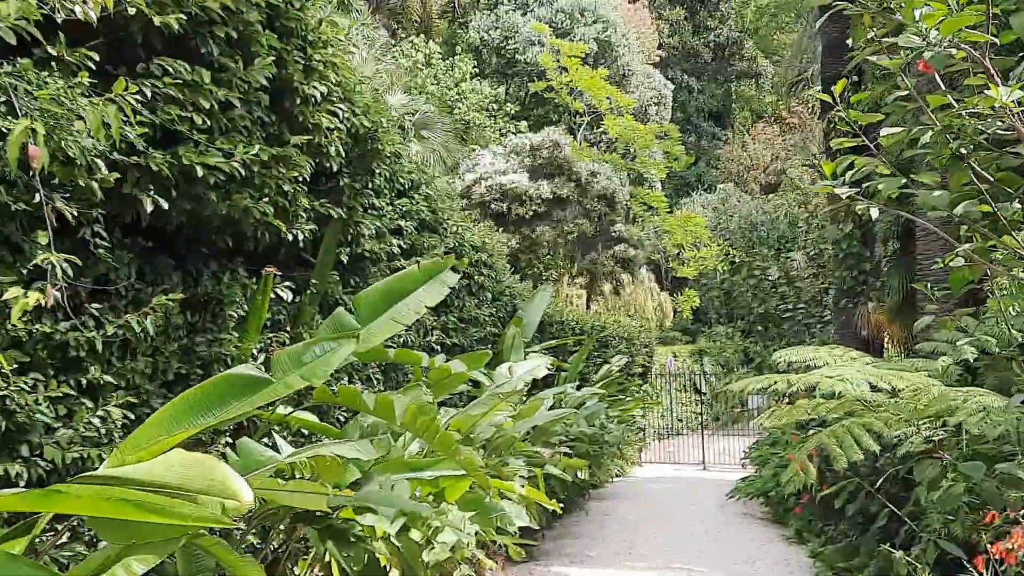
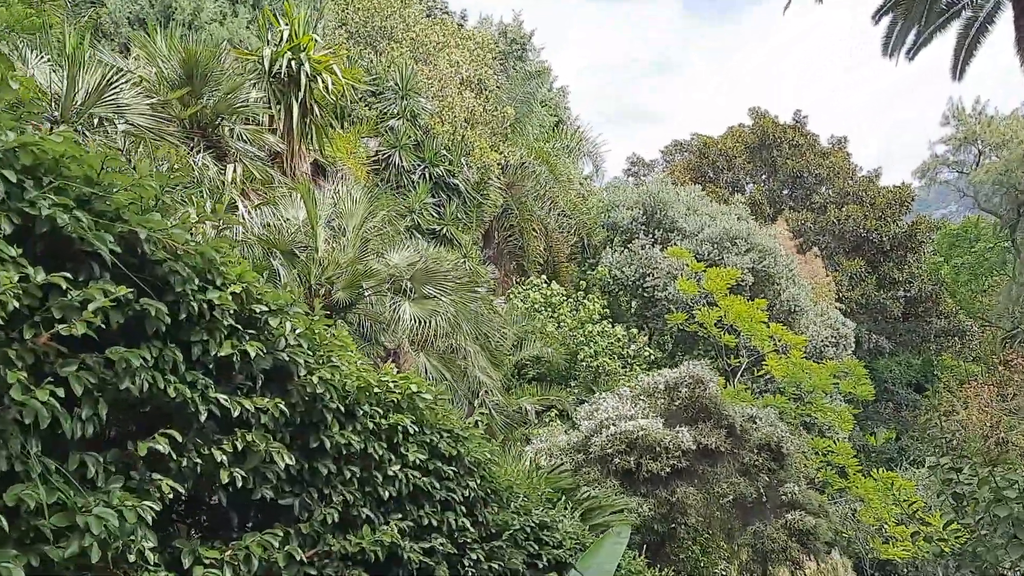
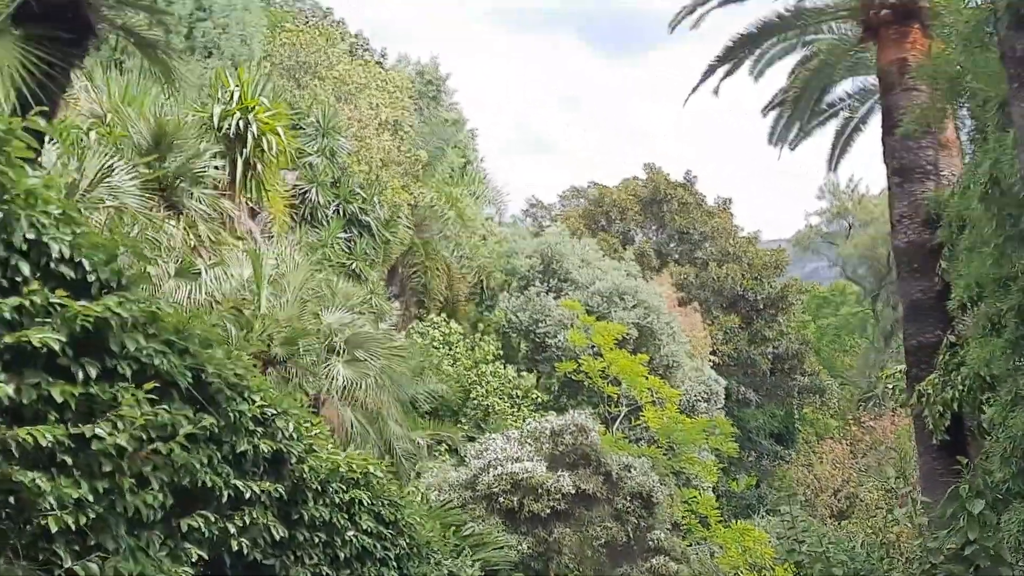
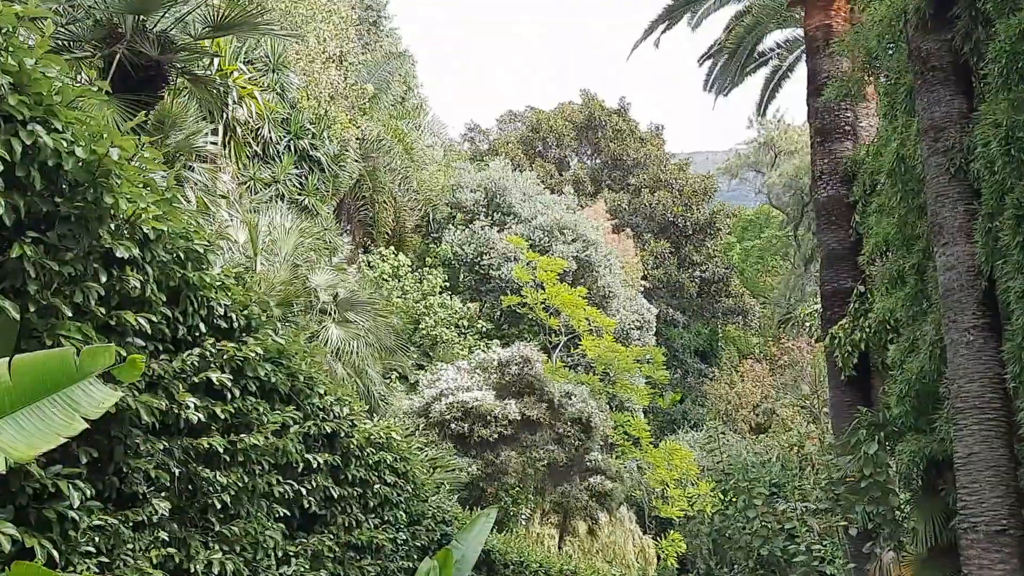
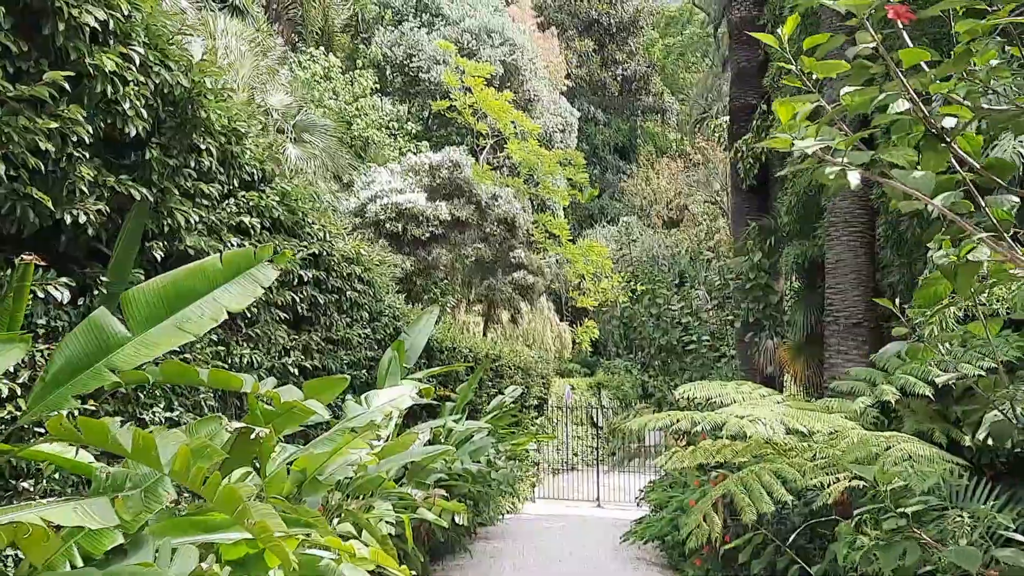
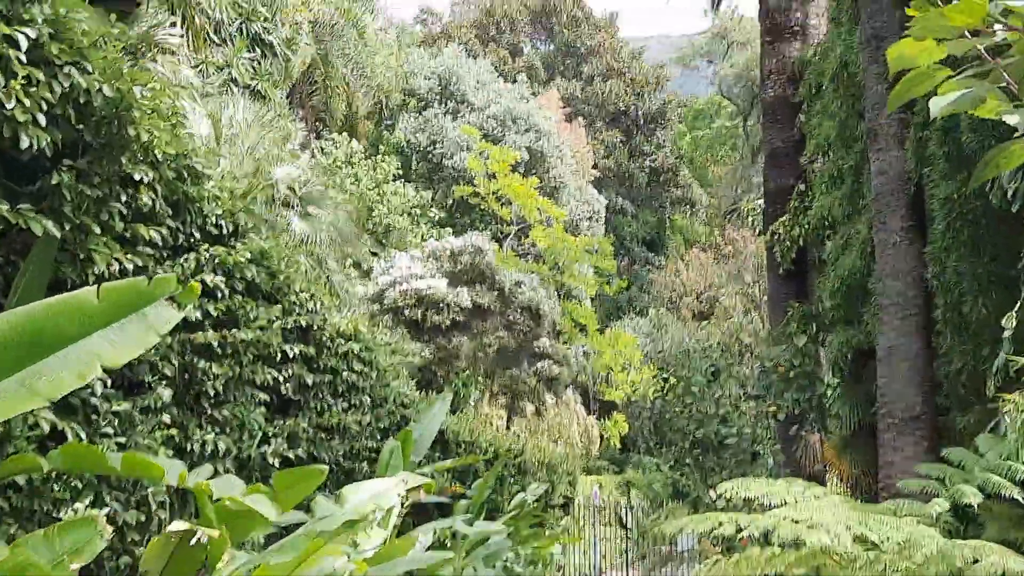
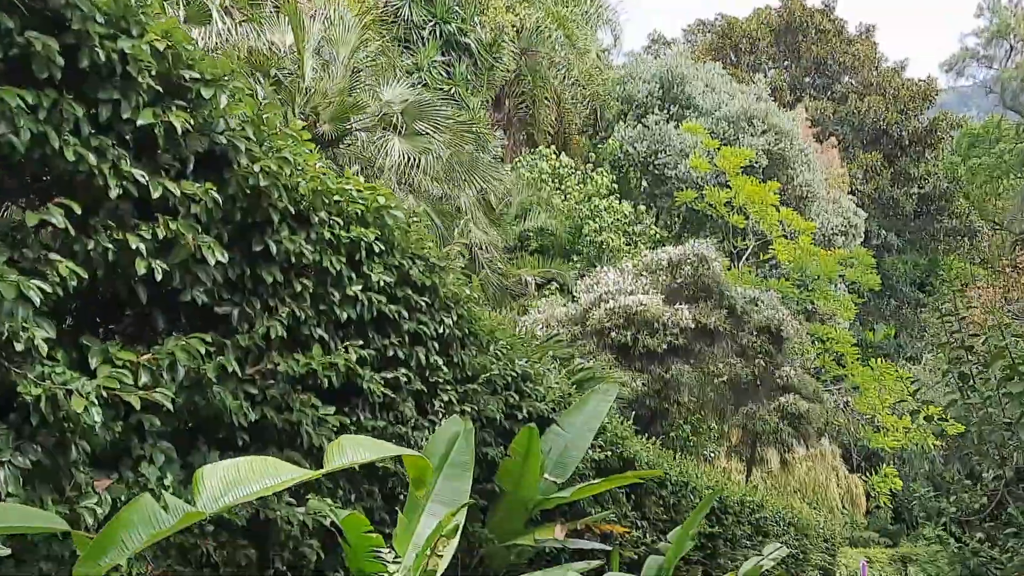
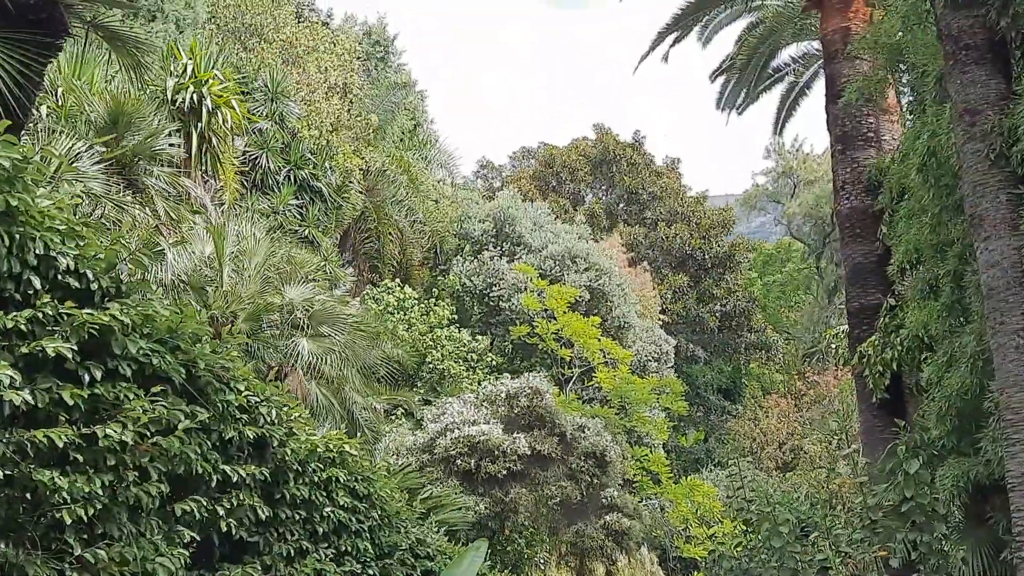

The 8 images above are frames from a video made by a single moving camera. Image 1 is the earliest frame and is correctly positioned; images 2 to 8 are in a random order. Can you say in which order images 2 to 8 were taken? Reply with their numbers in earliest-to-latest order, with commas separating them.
5, 6, 4, 8, 3, 2, 7
